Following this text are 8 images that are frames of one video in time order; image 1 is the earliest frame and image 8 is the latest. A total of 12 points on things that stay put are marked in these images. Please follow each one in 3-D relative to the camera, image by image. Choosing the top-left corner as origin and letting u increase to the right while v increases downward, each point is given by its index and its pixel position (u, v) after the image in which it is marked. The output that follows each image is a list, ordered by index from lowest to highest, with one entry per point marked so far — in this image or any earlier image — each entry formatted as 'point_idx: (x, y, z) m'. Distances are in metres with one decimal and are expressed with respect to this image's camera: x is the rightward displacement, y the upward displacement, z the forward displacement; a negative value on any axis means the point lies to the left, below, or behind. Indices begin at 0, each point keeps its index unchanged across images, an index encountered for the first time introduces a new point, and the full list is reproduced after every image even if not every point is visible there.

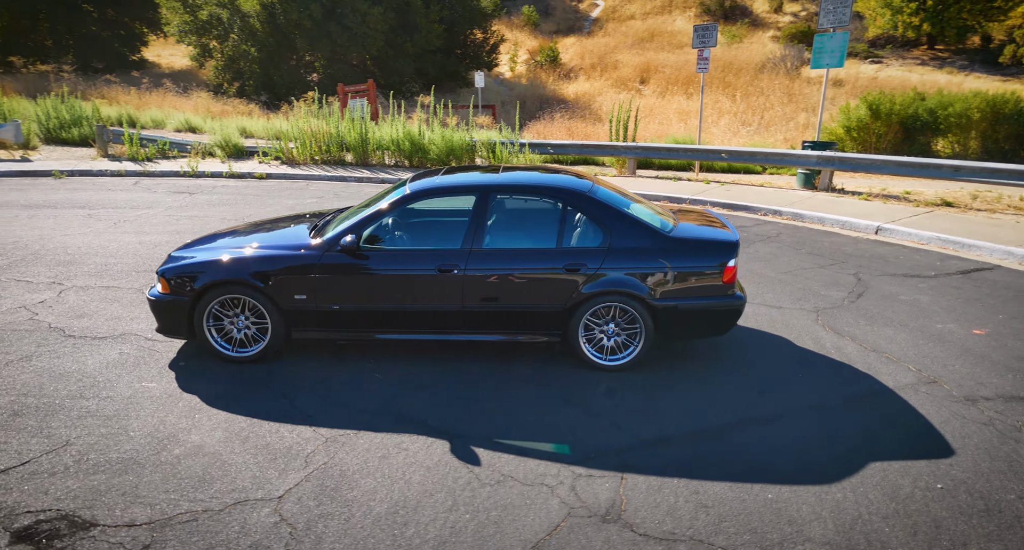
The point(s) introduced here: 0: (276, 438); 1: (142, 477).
0: (-1.7, -1.1, +4.1) m
1: (-2.3, -1.2, +3.7) m
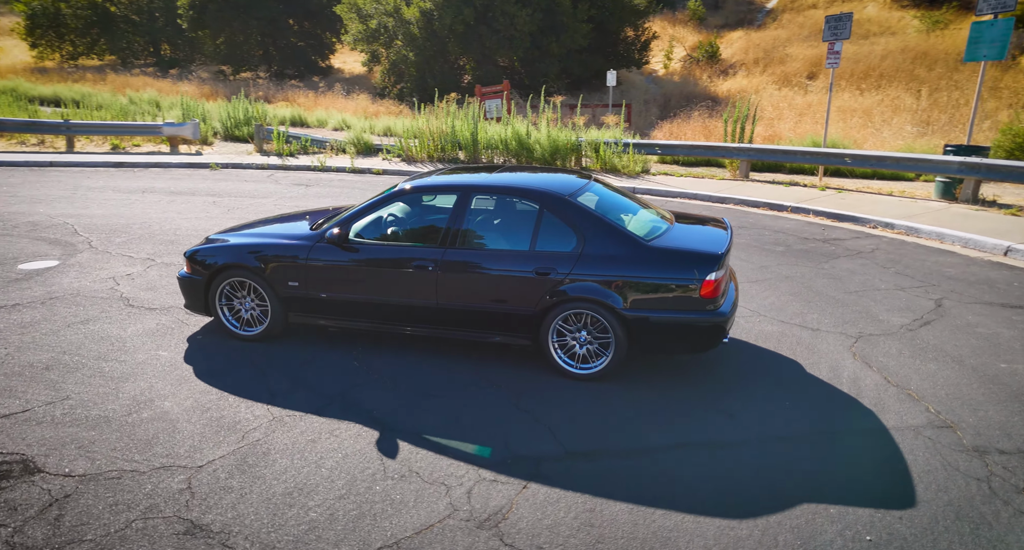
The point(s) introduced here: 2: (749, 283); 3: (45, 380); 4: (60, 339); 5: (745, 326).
0: (-2.1, -1.0, +4.4) m
1: (-2.8, -1.1, +4.1) m
2: (+2.8, -0.1, +7.3) m
3: (-3.8, -0.9, +5.0) m
4: (-4.4, -0.6, +6.0) m
5: (+2.2, -0.5, +5.8) m
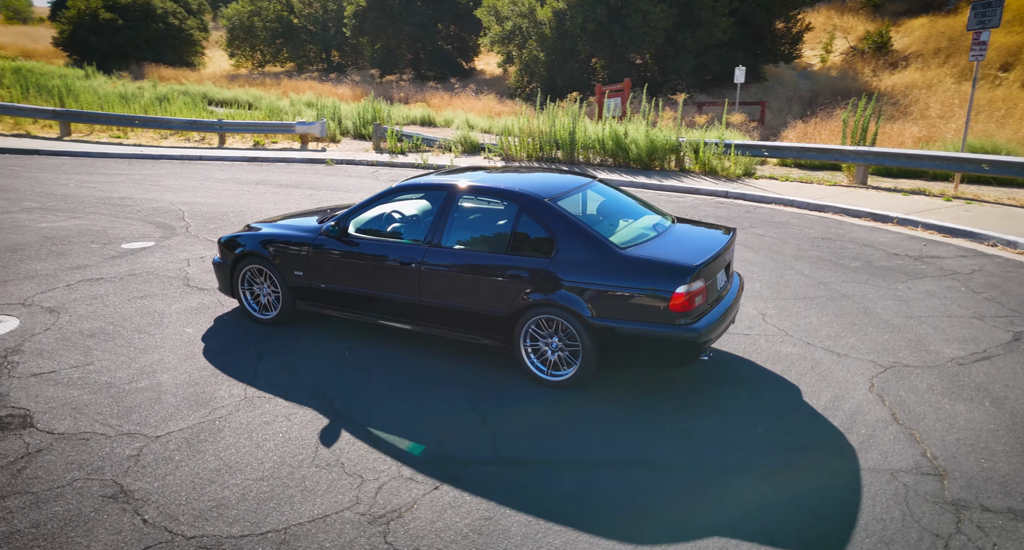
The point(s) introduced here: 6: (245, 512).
0: (-2.3, -0.8, +4.7) m
1: (-3.1, -0.9, +4.5) m
2: (+3.1, -0.3, +6.7) m
3: (-3.9, -0.7, +5.6) m
4: (-4.3, -0.4, +6.7) m
5: (+2.1, -0.6, +5.3) m
6: (-1.4, -1.2, +3.1) m
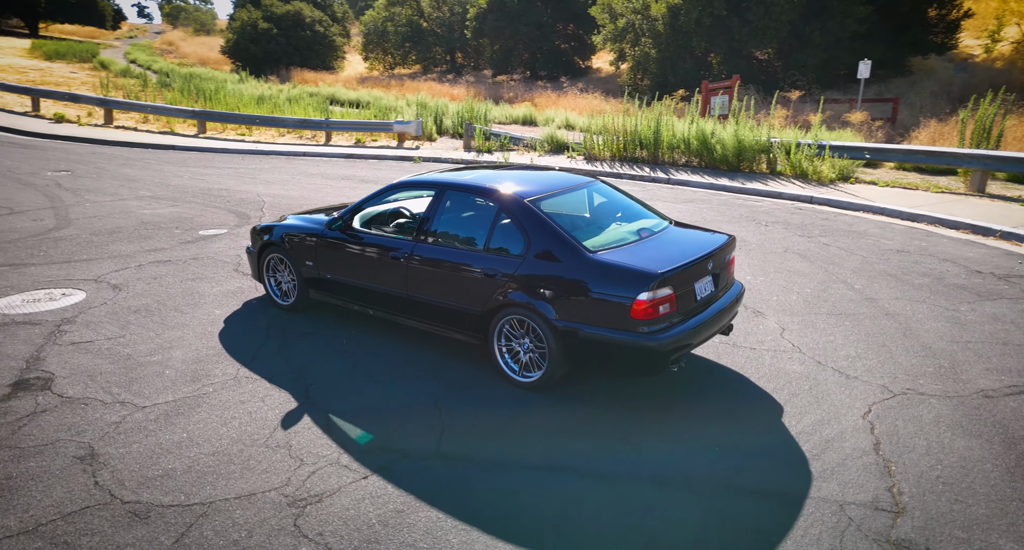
0: (-2.5, -0.7, +5.0) m
1: (-3.3, -0.8, +5.0) m
2: (+3.2, -0.4, +6.2) m
3: (-3.9, -0.5, +6.2) m
4: (-4.1, -0.2, +7.3) m
5: (+2.0, -0.7, +5.0) m
6: (-1.8, -1.1, +3.3) m
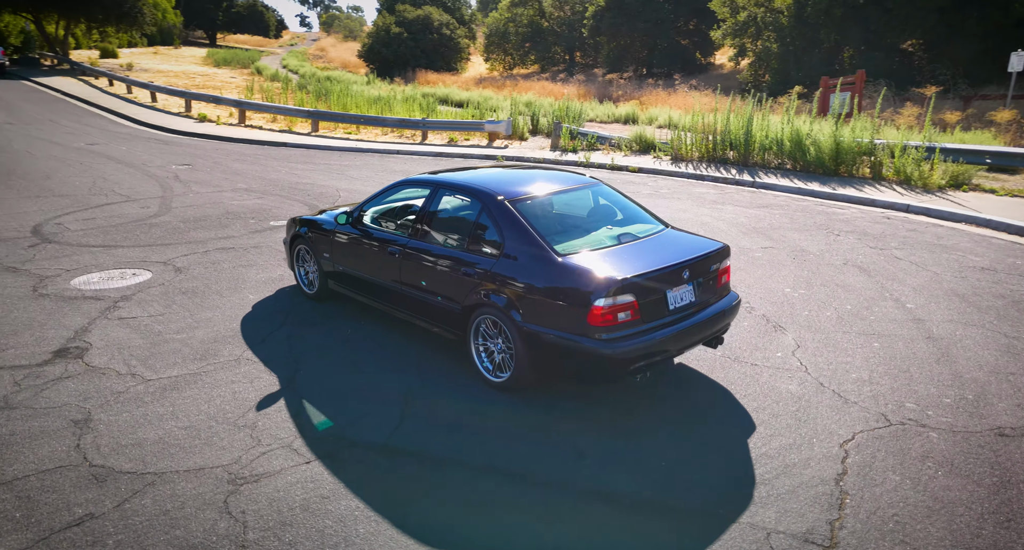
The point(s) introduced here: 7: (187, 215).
0: (-2.6, -0.6, +5.4) m
1: (-3.4, -0.6, +5.5) m
2: (+3.2, -0.5, +5.7) m
3: (-3.8, -0.3, +6.8) m
4: (-3.7, 0.0, +7.9) m
5: (+1.9, -0.8, +4.7) m
6: (-2.2, -1.1, +3.7) m
7: (-7.0, +1.3, +13.4) m
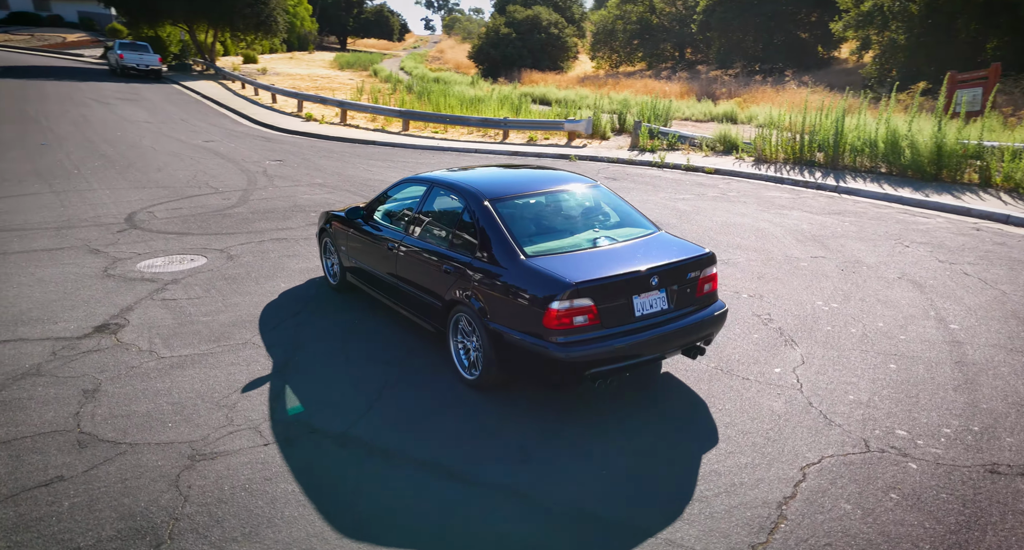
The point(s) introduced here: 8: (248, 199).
0: (-2.6, -0.5, +5.8) m
1: (-3.4, -0.5, +6.0) m
2: (+3.1, -0.7, +5.3) m
3: (-3.6, -0.1, +7.4) m
4: (-3.4, +0.1, +8.5) m
5: (+1.7, -0.9, +4.5) m
6: (-2.5, -1.0, +4.0) m
7: (-5.8, +1.6, +14.3) m
8: (-6.7, +1.9, +15.7) m
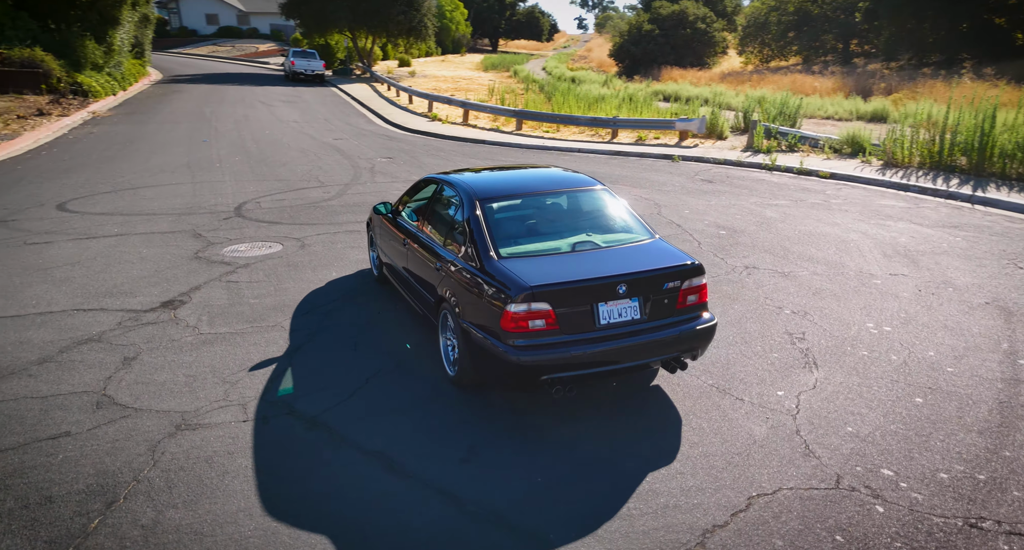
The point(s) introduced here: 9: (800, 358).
0: (-2.5, -0.4, +6.3) m
1: (-3.2, -0.3, +6.7) m
2: (+3.1, -0.8, +4.7) m
3: (-3.1, 0.0, +8.0) m
4: (-2.7, +0.3, +9.1) m
5: (+1.5, -1.0, +4.2) m
6: (-2.7, -0.8, +4.5) m
7: (-4.0, +1.8, +15.2) m
8: (-4.6, +2.2, +16.8) m
9: (+2.4, -0.7, +5.2) m
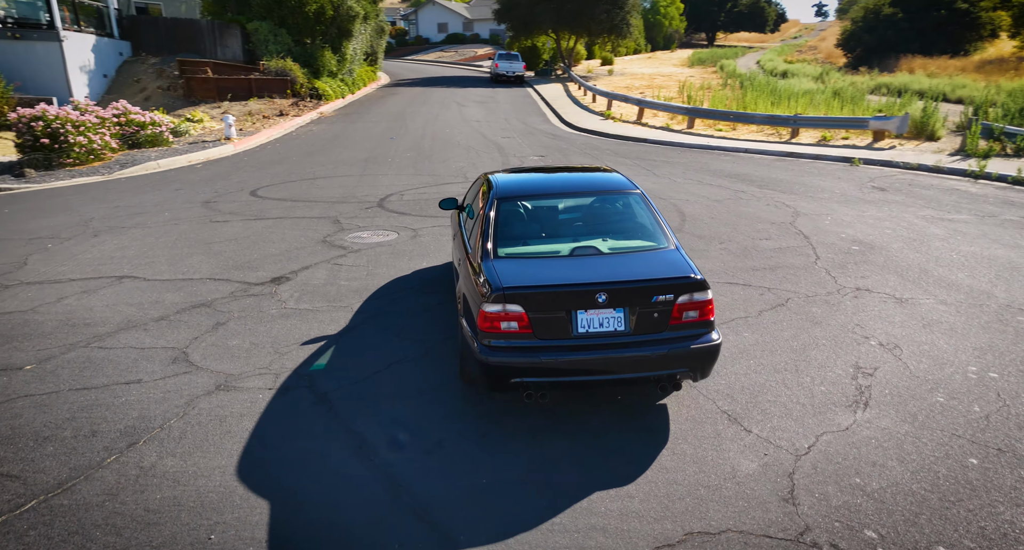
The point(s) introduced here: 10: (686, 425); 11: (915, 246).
0: (-1.8, -0.2, +7.0) m
1: (-2.4, -0.1, +7.5) m
2: (+3.0, -1.1, +4.0) m
3: (-2.0, +0.2, +8.8) m
4: (-1.3, +0.5, +9.7) m
5: (+1.3, -1.1, +3.9) m
6: (-2.6, -0.7, +5.4) m
7: (-0.7, +2.0, +16.0) m
8: (-0.8, +2.5, +17.6) m
9: (+2.6, -0.9, +4.6) m
10: (+1.2, -1.0, +4.1) m
11: (+6.3, +0.5, +9.8) m
